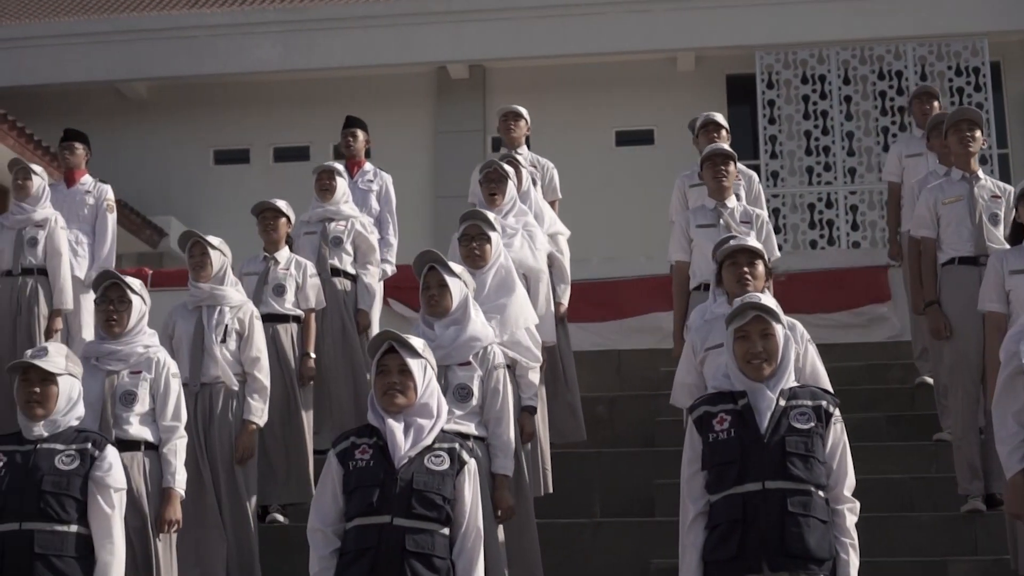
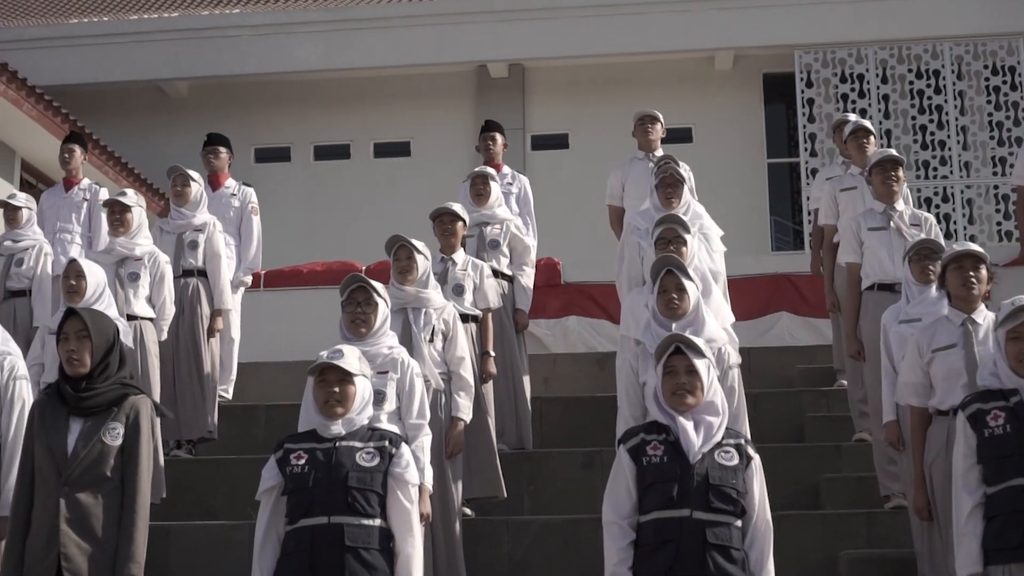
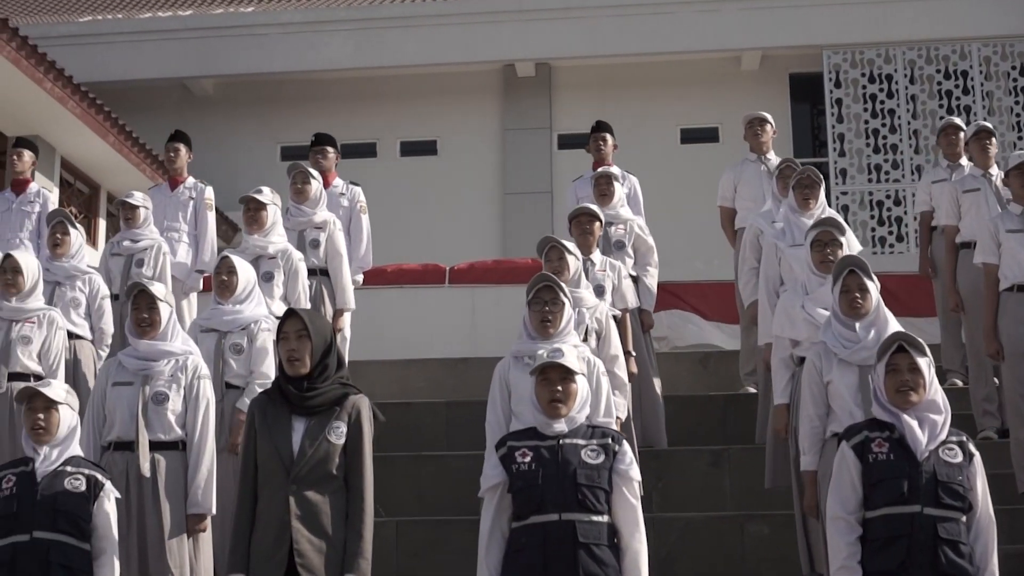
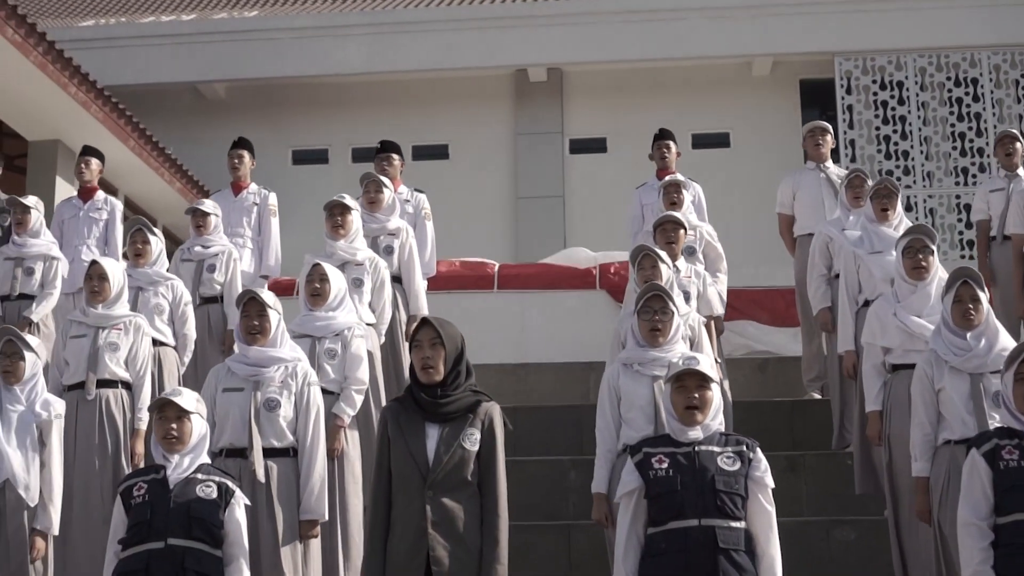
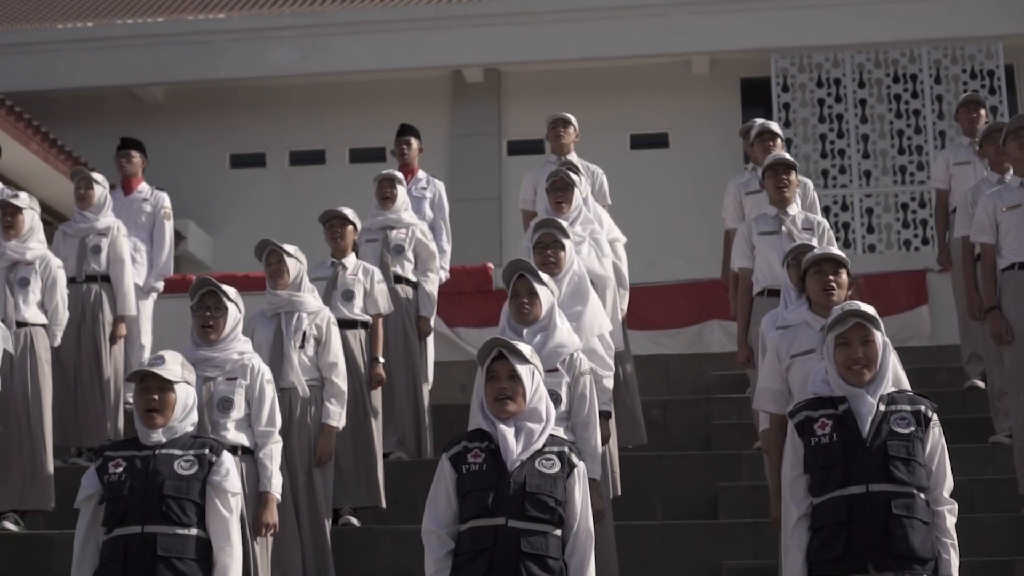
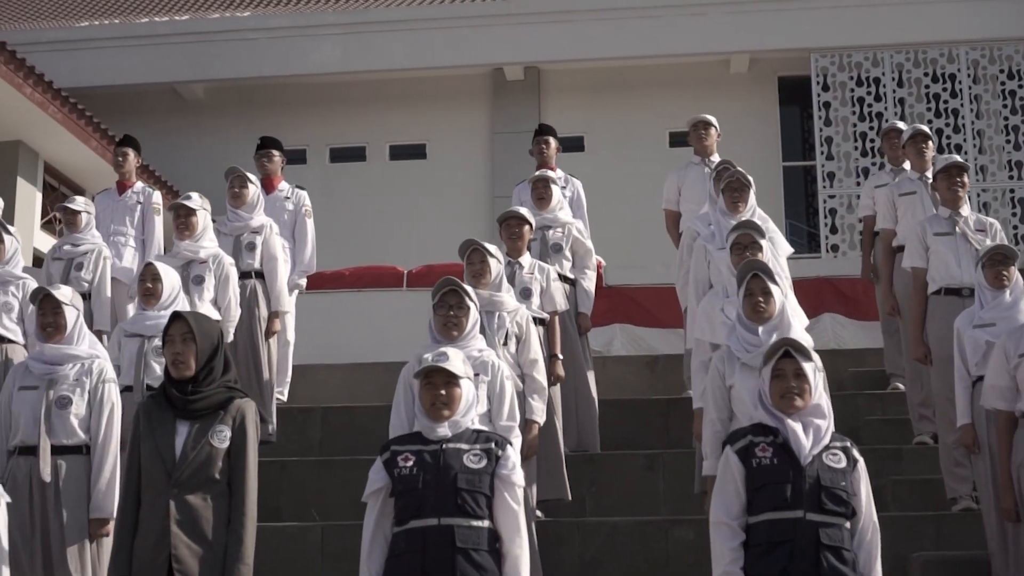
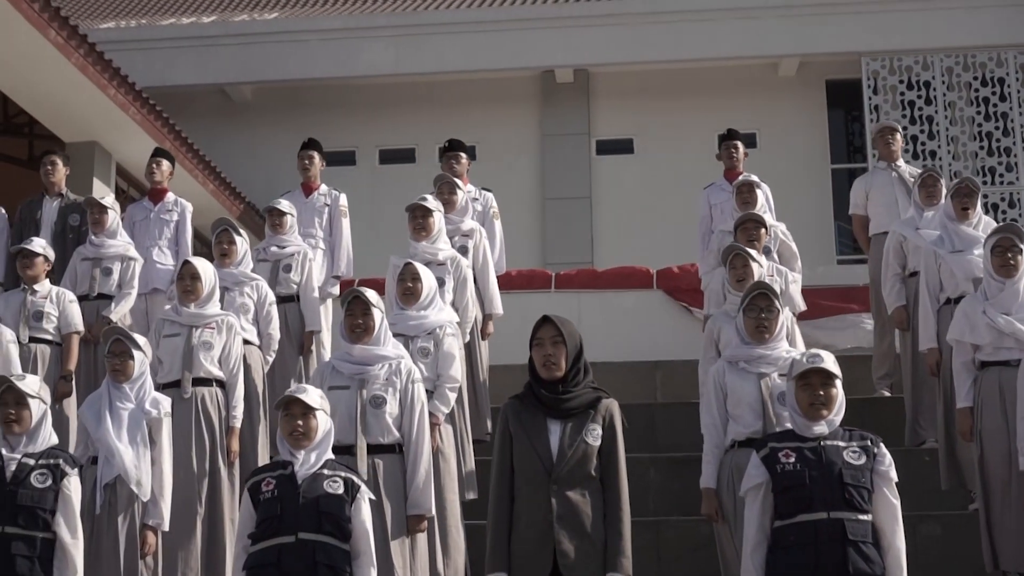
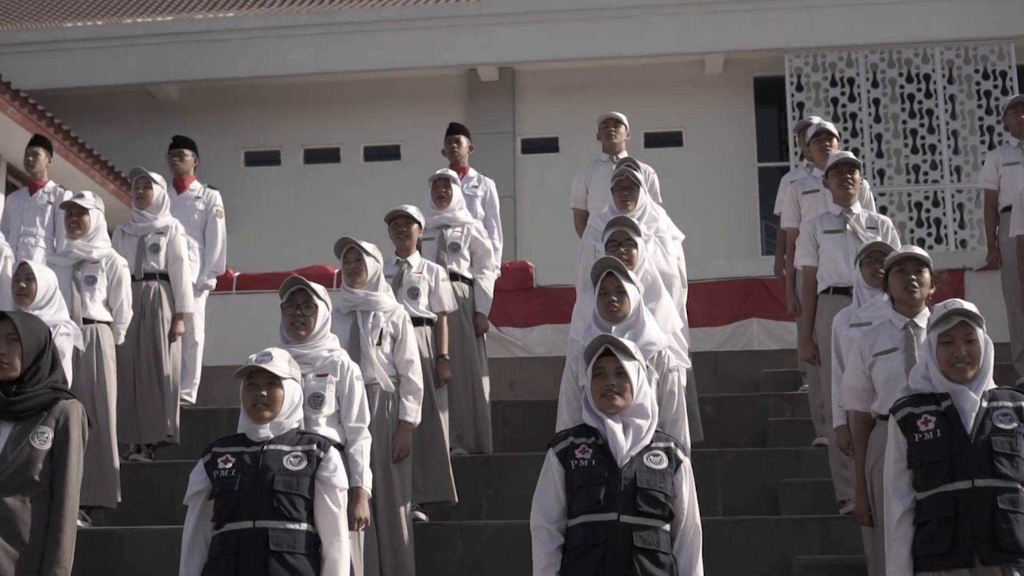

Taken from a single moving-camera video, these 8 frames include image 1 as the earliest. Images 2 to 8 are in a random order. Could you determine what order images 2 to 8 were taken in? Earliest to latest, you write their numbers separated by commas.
5, 8, 2, 6, 3, 4, 7
